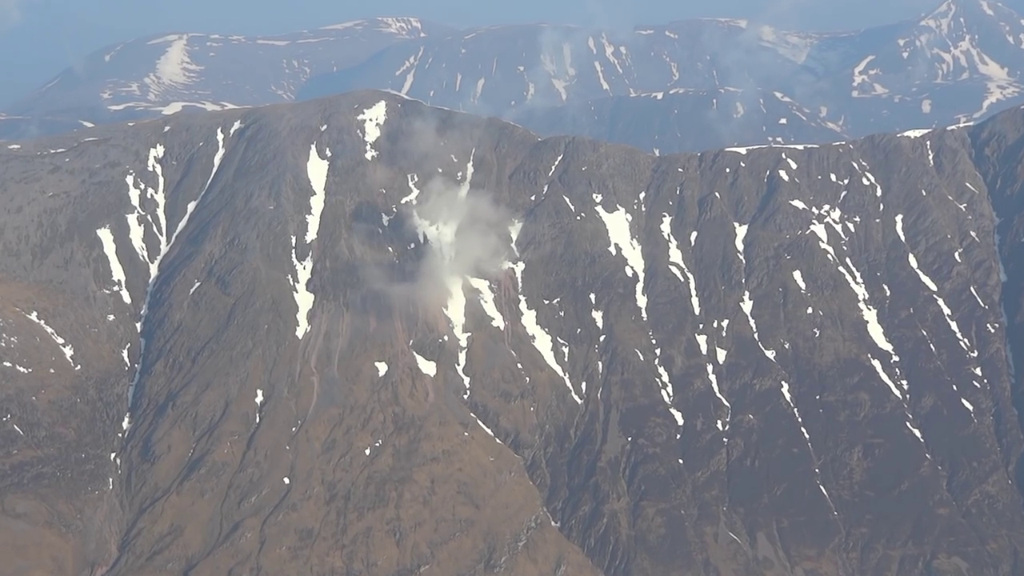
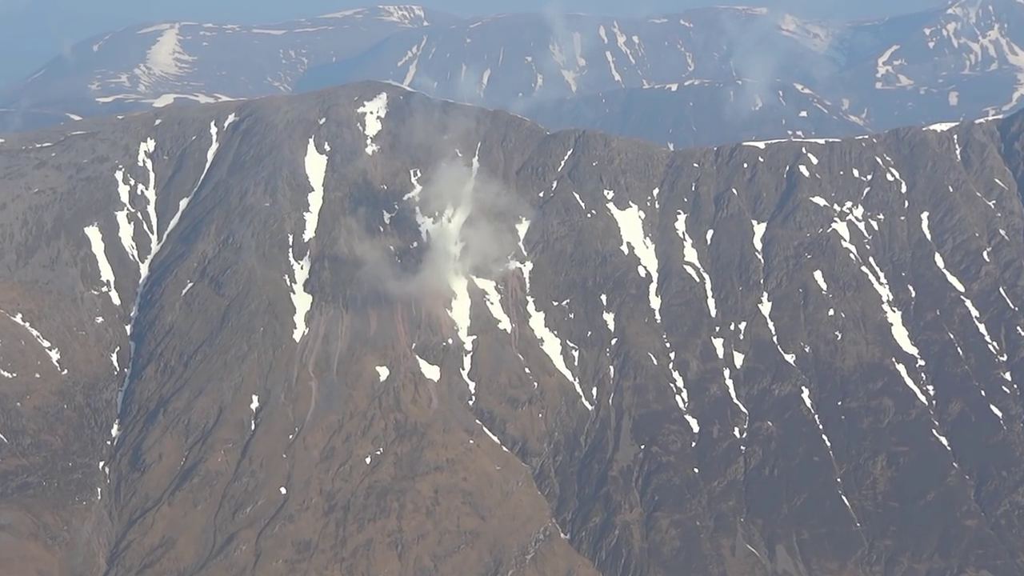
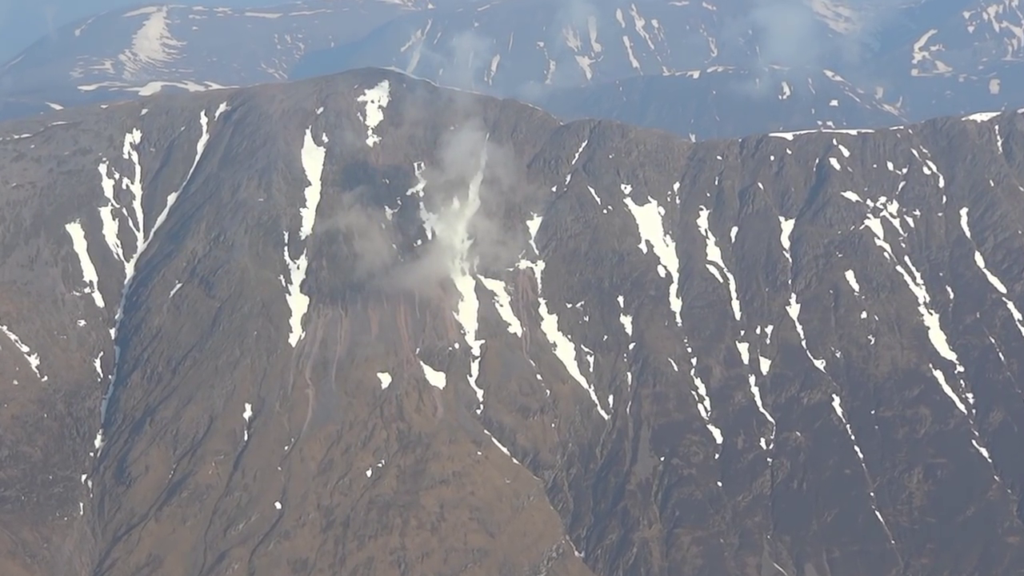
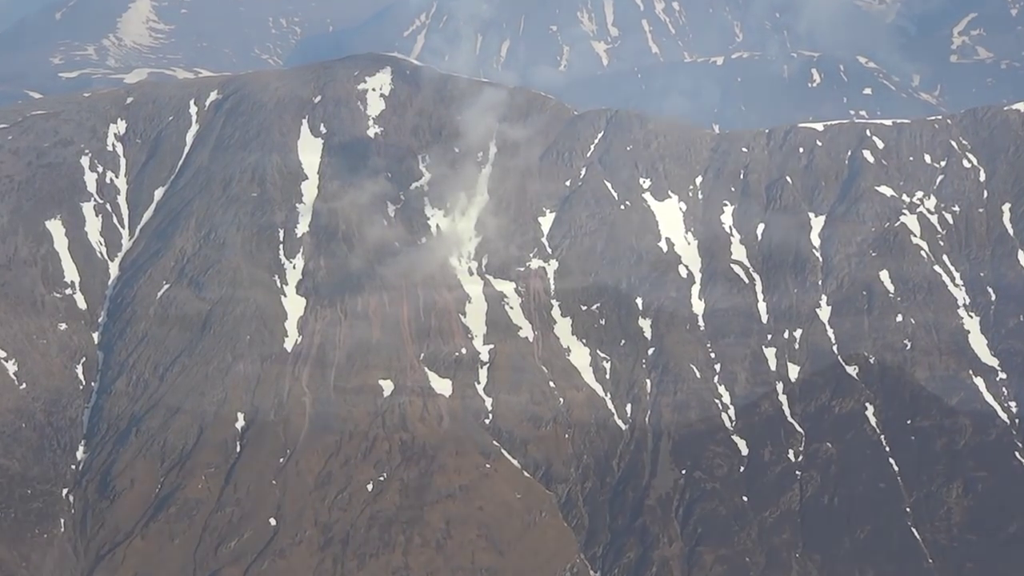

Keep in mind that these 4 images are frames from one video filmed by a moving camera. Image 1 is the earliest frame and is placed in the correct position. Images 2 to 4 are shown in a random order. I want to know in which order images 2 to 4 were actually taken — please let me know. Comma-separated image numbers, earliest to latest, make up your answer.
2, 3, 4
